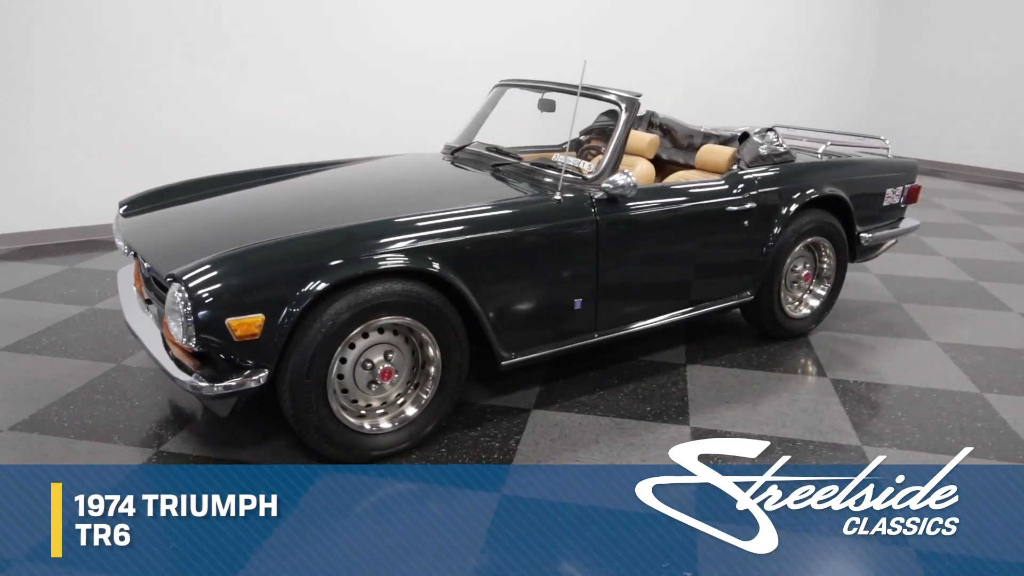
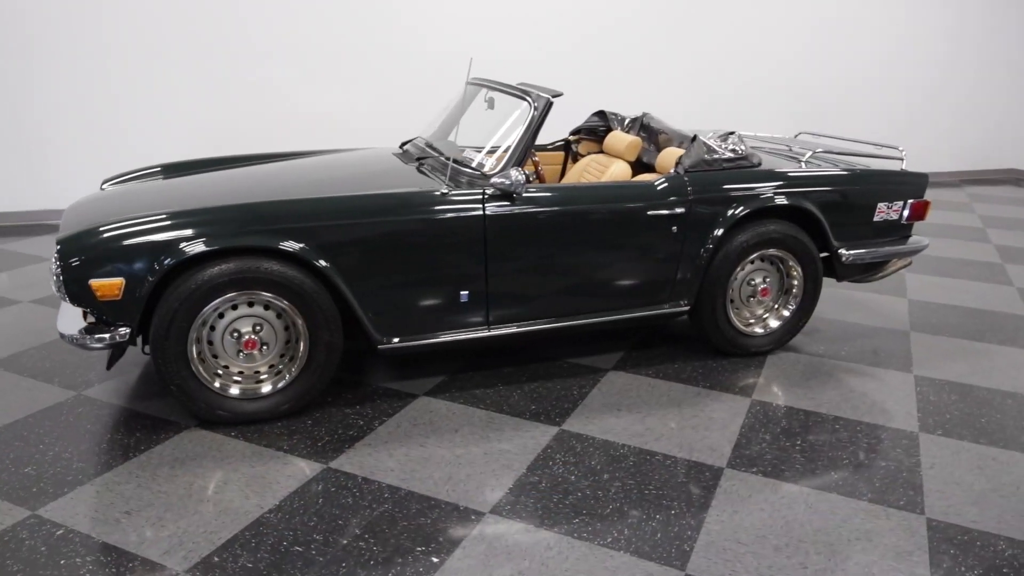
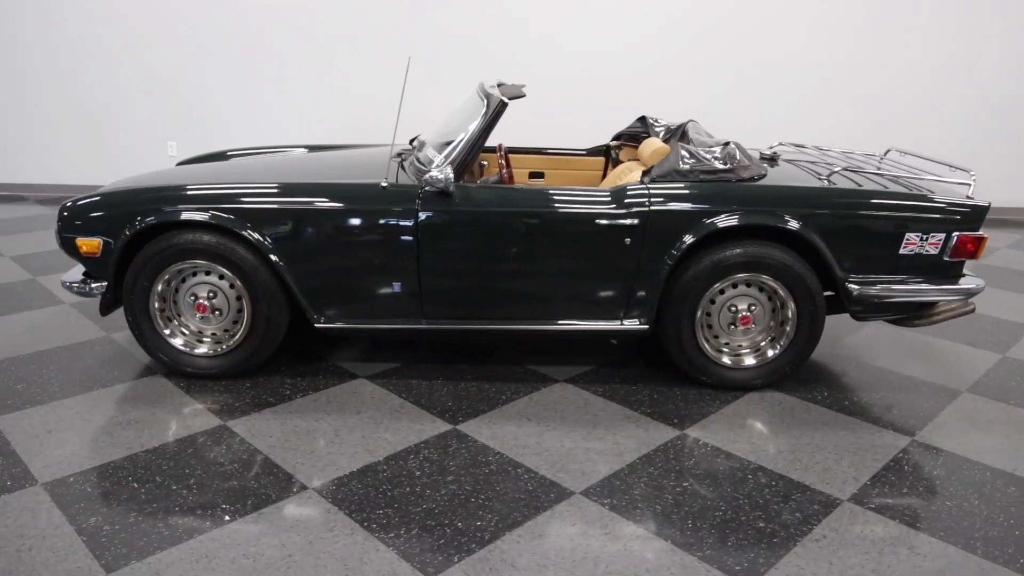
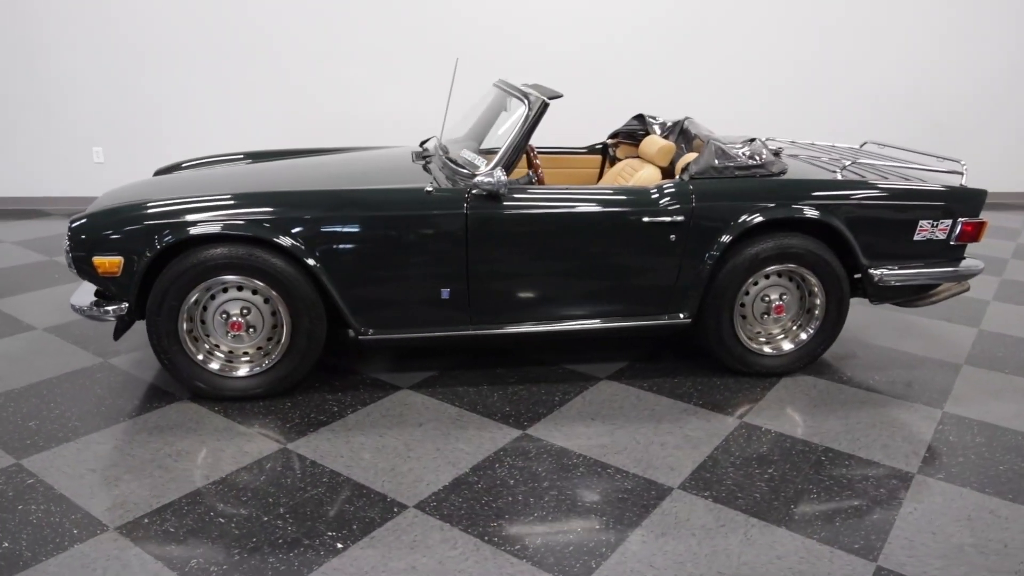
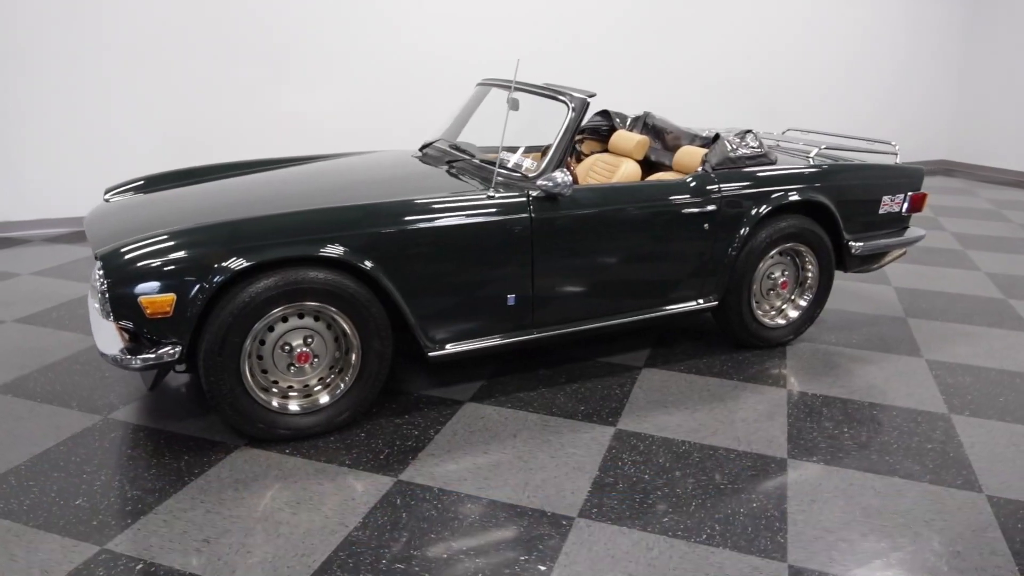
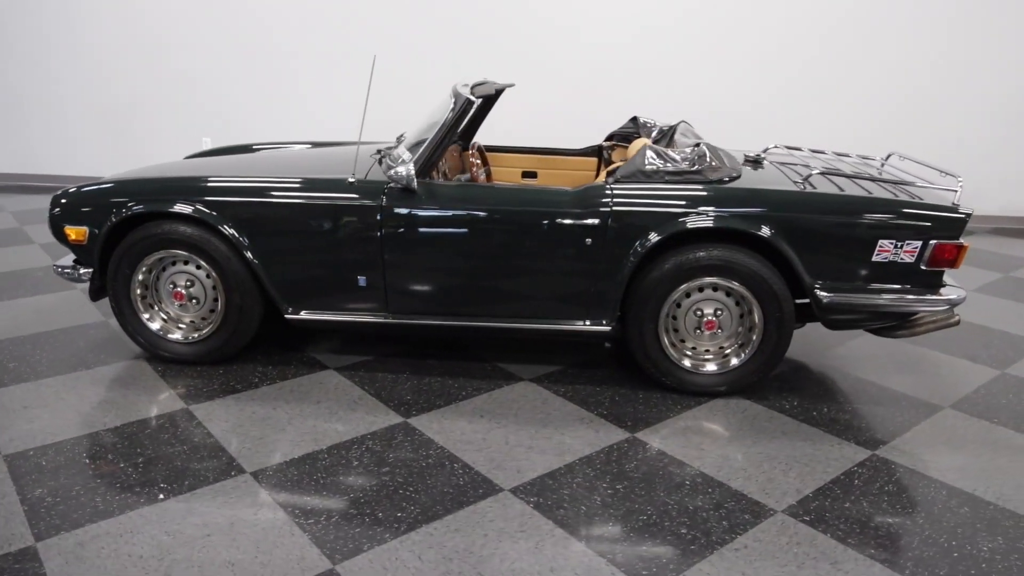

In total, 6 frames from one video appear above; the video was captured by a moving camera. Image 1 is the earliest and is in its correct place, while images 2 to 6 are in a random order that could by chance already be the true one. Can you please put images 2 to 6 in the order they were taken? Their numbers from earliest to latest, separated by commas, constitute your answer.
5, 2, 4, 3, 6
